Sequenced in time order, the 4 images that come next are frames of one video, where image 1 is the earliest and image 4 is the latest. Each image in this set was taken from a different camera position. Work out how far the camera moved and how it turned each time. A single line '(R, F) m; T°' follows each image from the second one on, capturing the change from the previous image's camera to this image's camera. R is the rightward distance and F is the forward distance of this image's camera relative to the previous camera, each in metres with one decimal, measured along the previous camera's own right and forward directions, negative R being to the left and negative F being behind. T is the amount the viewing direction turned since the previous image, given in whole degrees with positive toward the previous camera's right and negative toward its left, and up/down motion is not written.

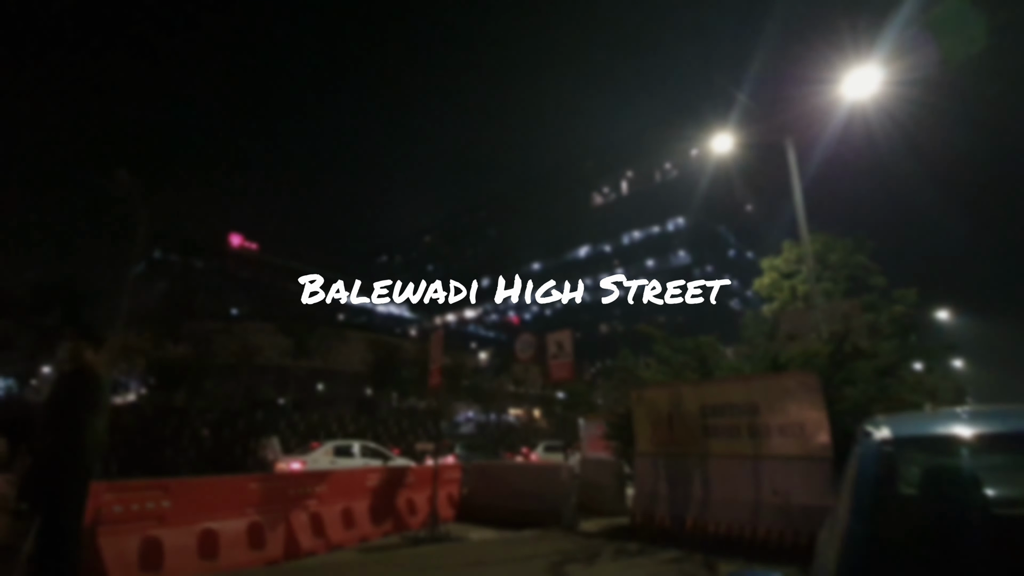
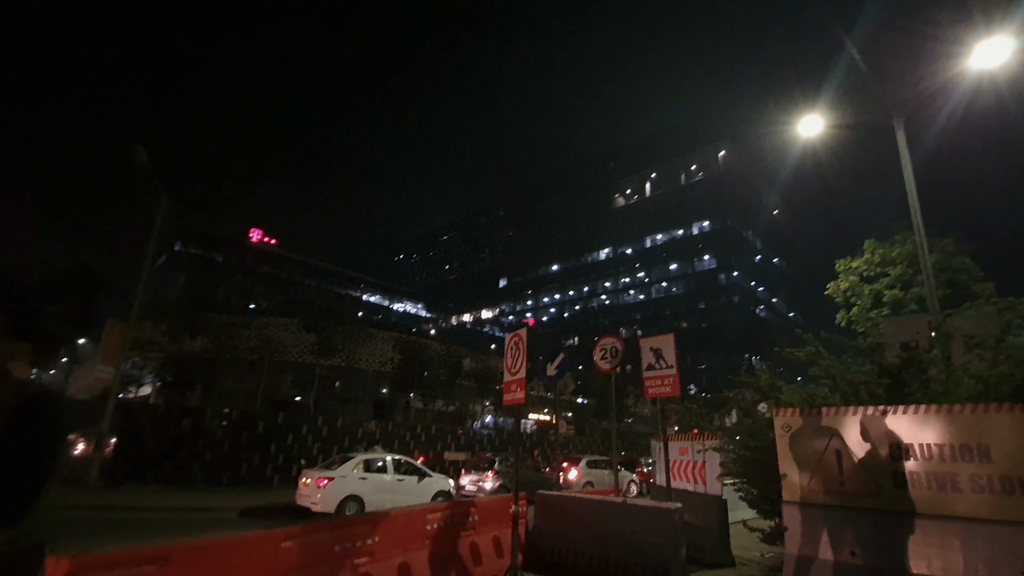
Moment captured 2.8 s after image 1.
(-1.3, +2.0) m; -2°
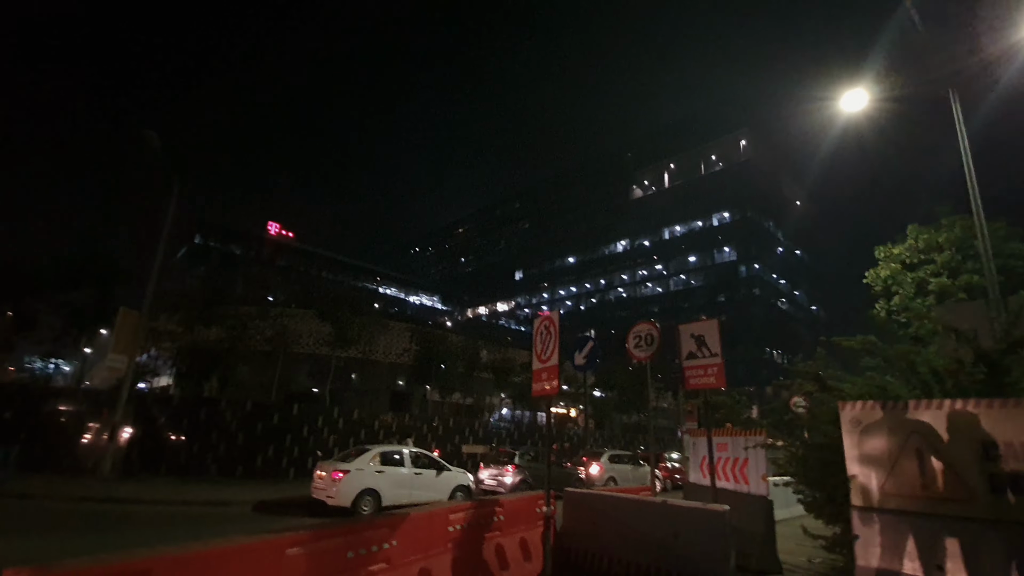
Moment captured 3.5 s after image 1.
(-0.2, +0.7) m; -2°
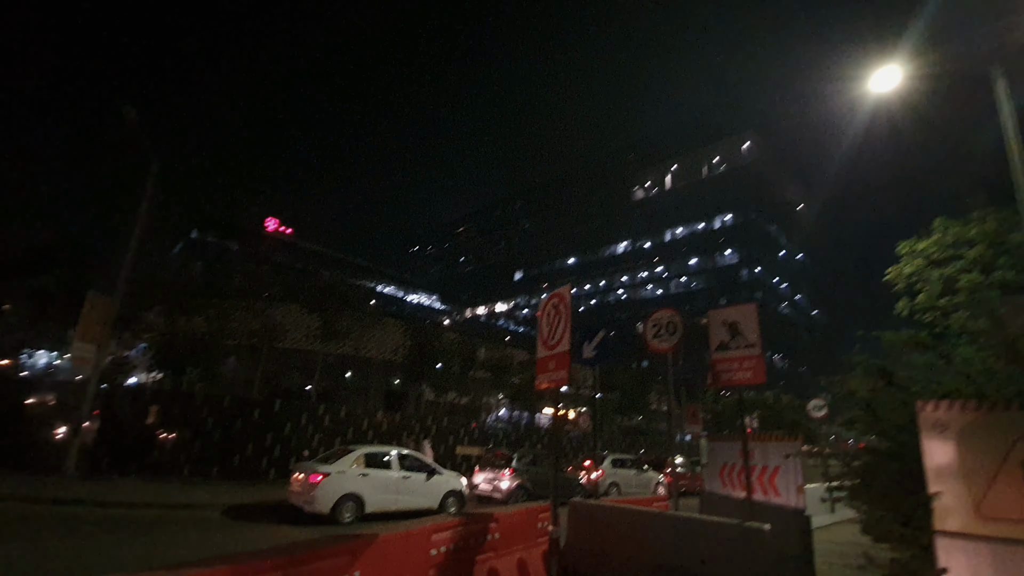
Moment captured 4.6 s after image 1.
(0.0, +1.2) m; 0°
